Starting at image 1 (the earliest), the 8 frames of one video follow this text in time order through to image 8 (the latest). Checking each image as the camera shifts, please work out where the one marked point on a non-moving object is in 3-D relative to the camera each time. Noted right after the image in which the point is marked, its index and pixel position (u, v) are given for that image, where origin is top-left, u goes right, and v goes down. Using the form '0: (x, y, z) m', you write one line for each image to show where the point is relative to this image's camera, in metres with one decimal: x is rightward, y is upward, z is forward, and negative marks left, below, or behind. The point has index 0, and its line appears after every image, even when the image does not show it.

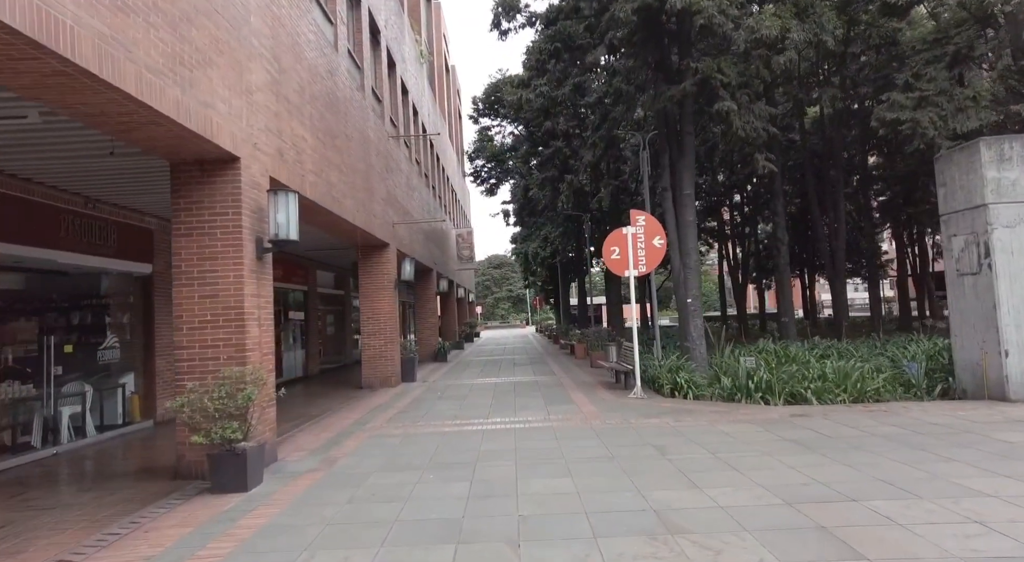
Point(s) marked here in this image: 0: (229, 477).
0: (-2.6, -1.8, +5.6) m
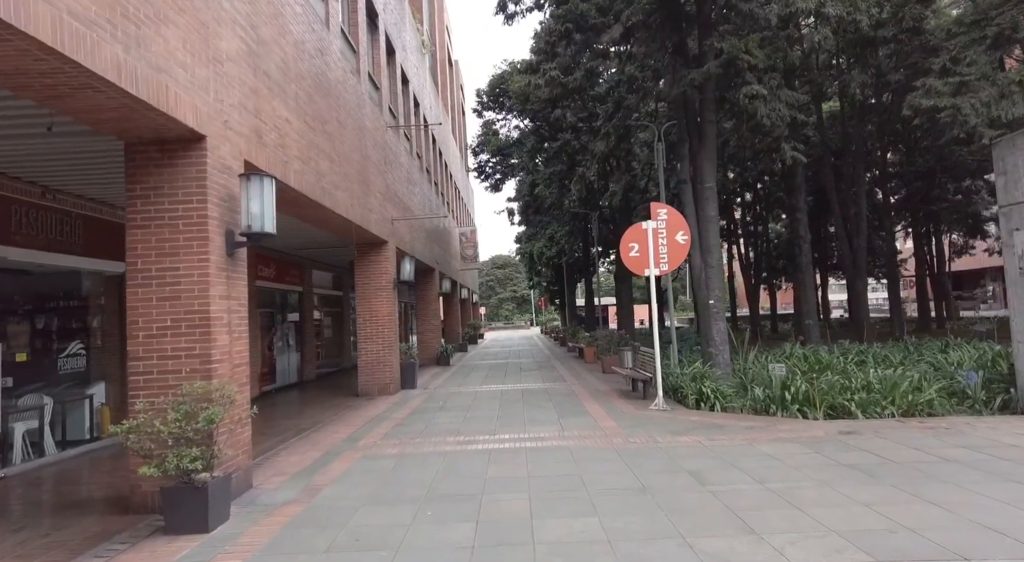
0: (-2.5, -1.8, +4.7) m
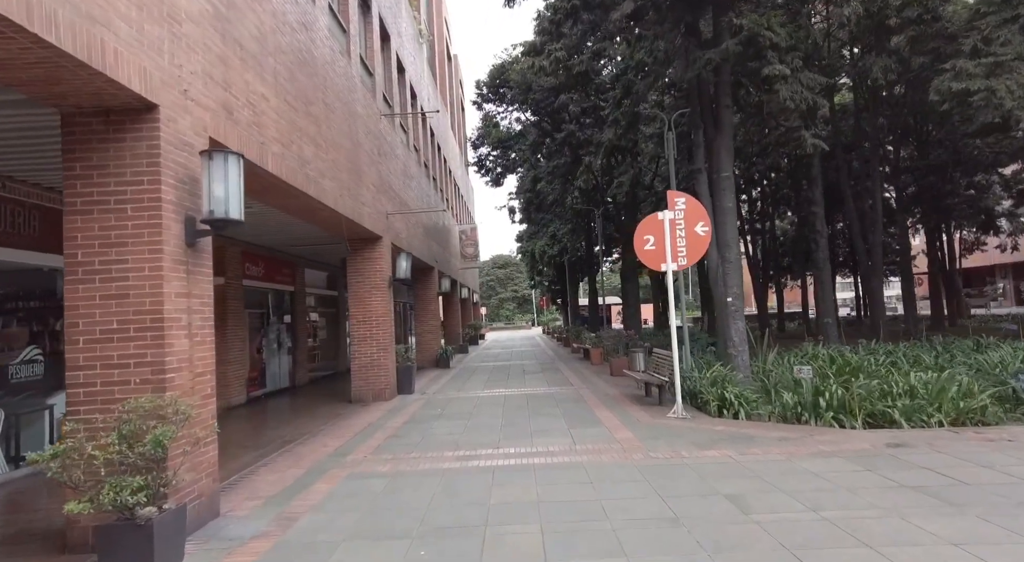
0: (-2.4, -1.8, +3.9) m
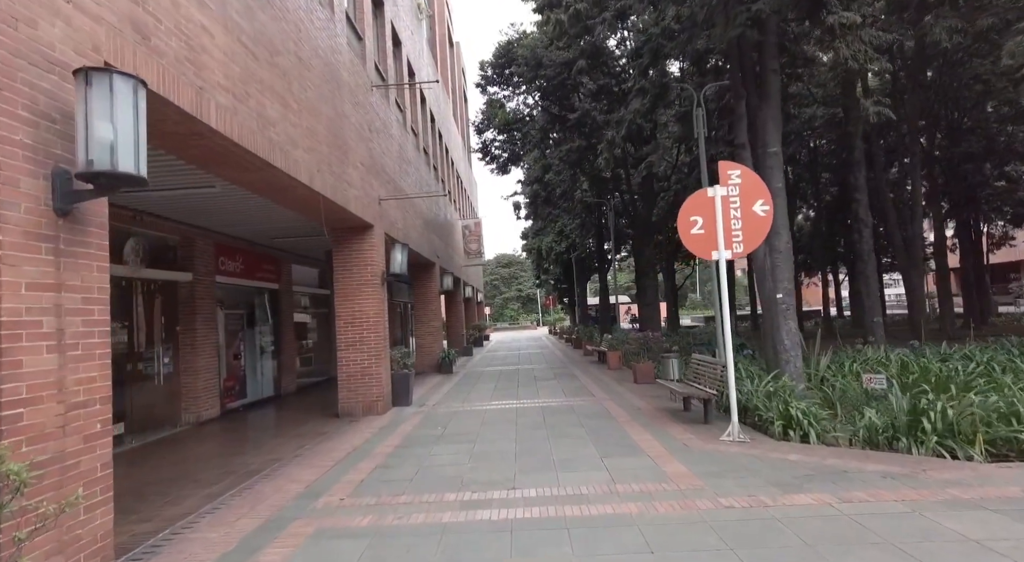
0: (-2.3, -1.7, +2.2) m
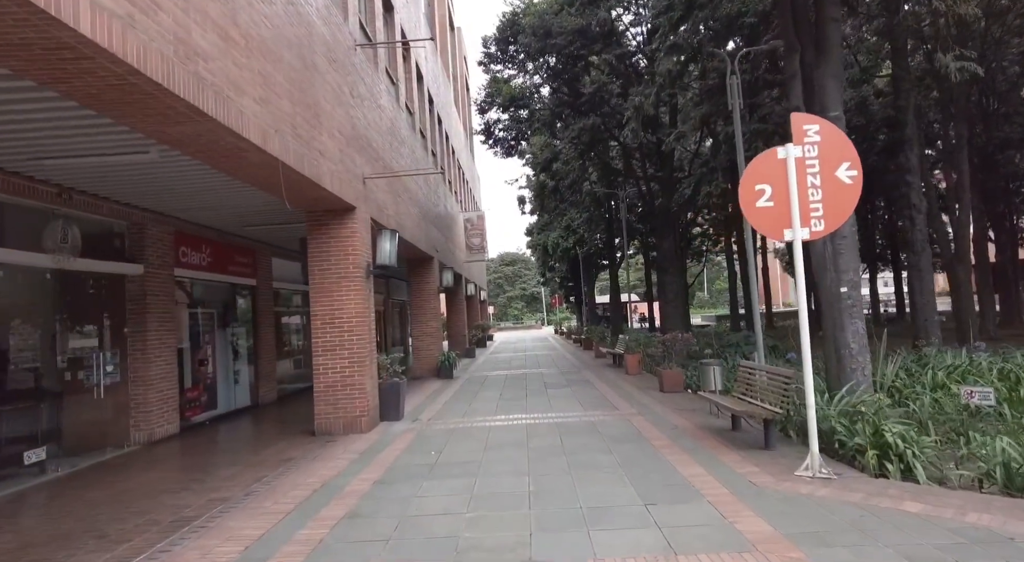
0: (-2.2, -1.6, +0.6) m
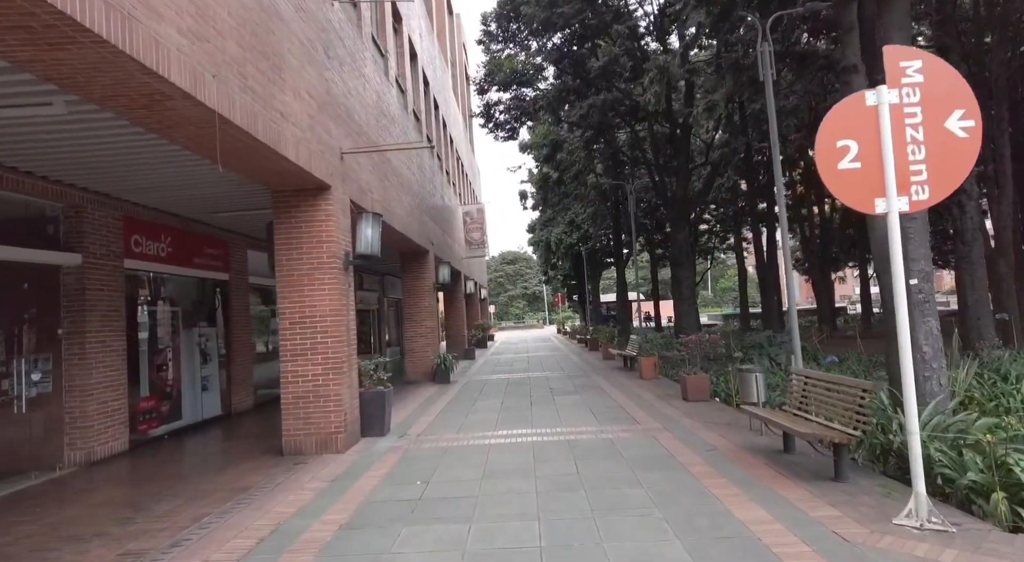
0: (-2.2, -1.5, -0.8) m
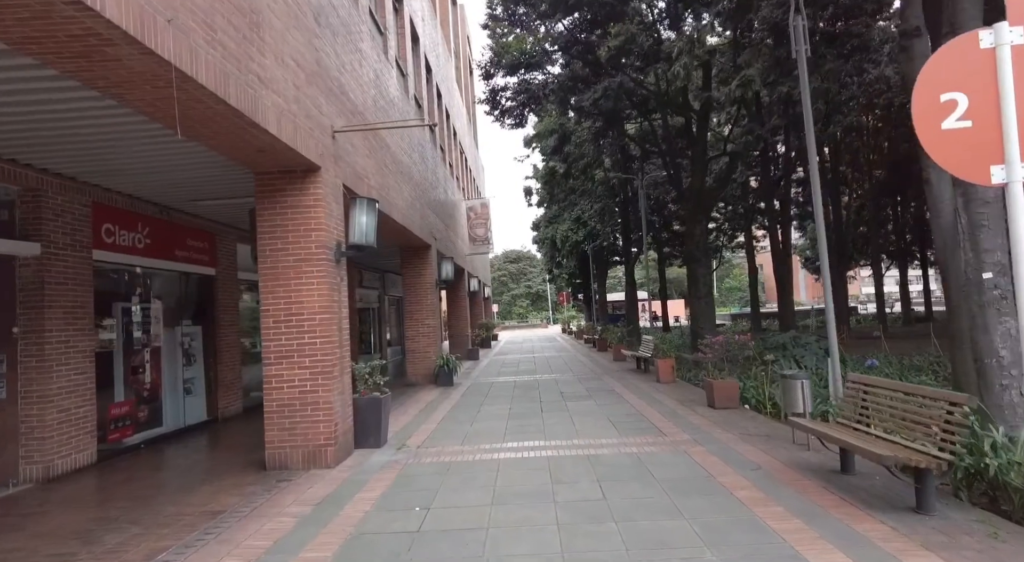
0: (-2.1, -1.4, -1.7) m
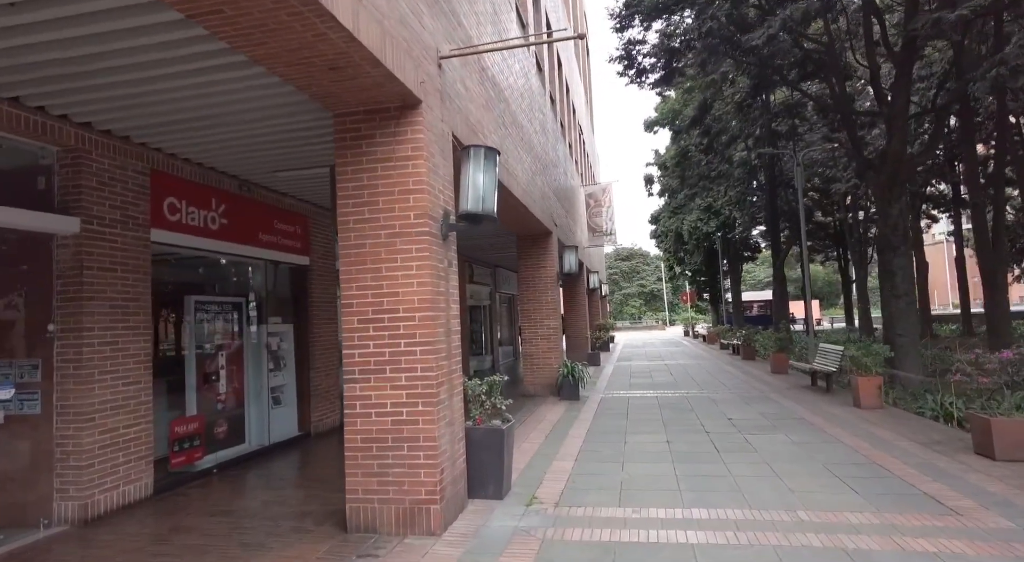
0: (-2.1, -1.3, -3.6) m
